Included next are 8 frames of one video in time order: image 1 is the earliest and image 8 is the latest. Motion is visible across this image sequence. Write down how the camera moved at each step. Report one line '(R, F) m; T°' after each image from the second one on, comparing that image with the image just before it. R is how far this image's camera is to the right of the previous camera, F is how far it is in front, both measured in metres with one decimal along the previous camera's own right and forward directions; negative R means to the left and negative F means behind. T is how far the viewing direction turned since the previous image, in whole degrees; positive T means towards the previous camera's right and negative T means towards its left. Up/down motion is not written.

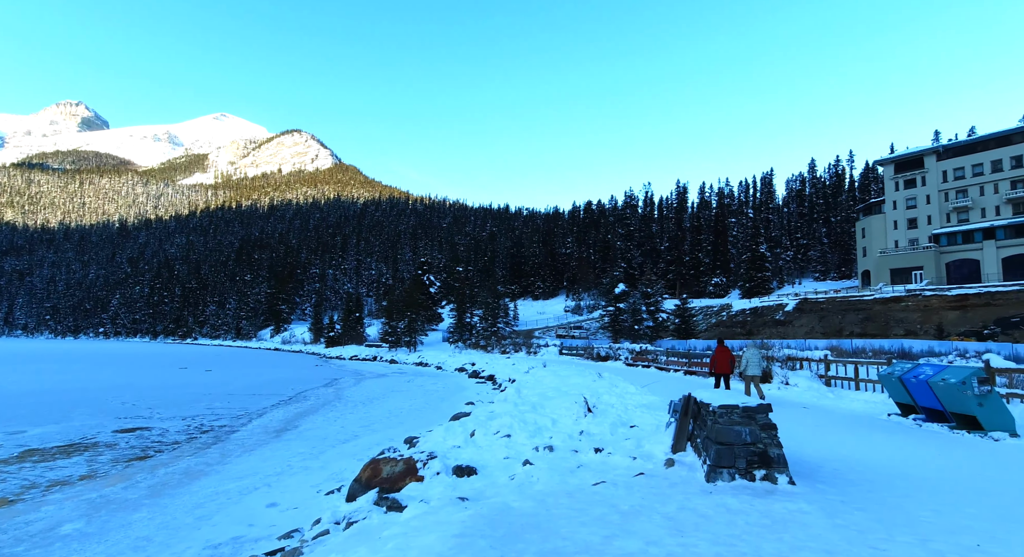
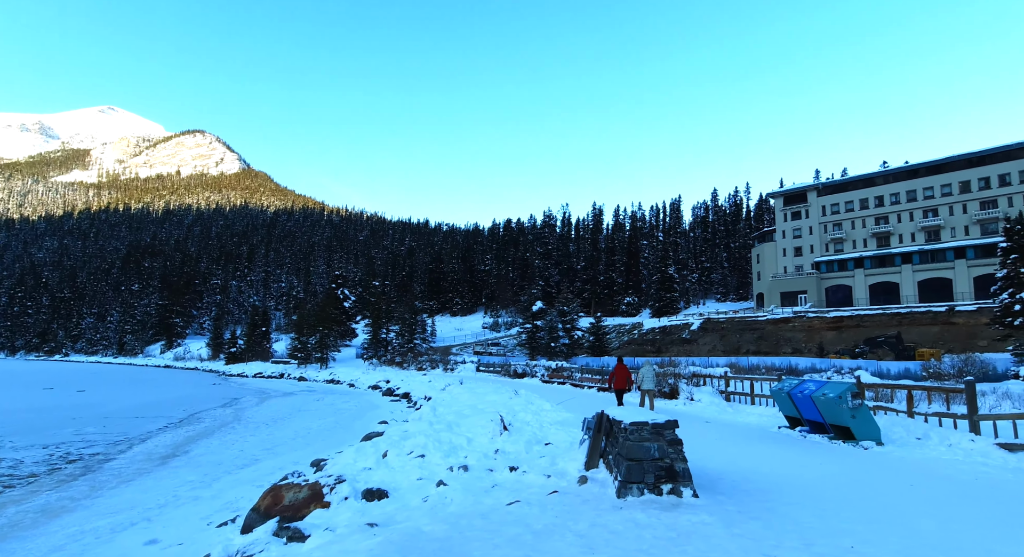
(0.0, +0.1) m; +8°
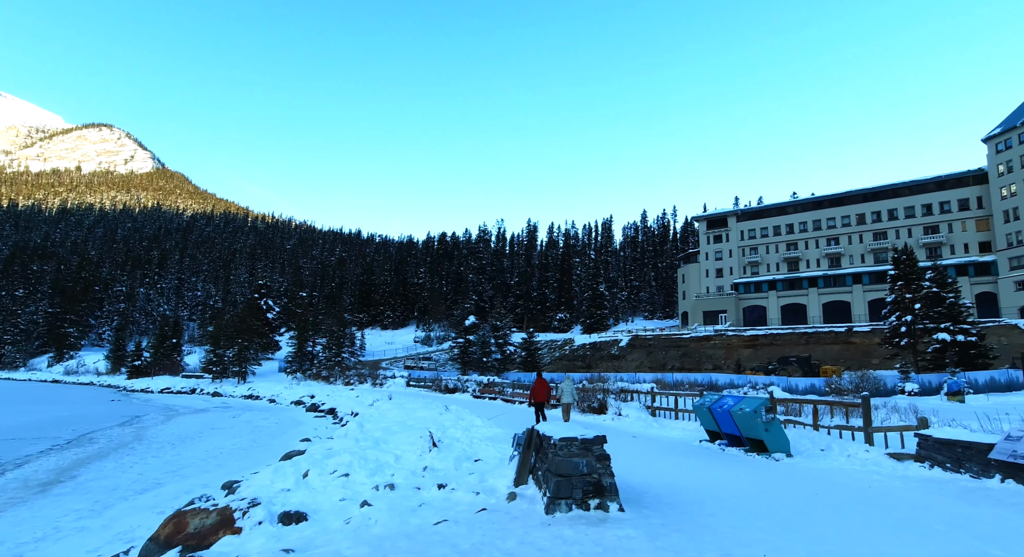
(0.0, +0.2) m; +7°
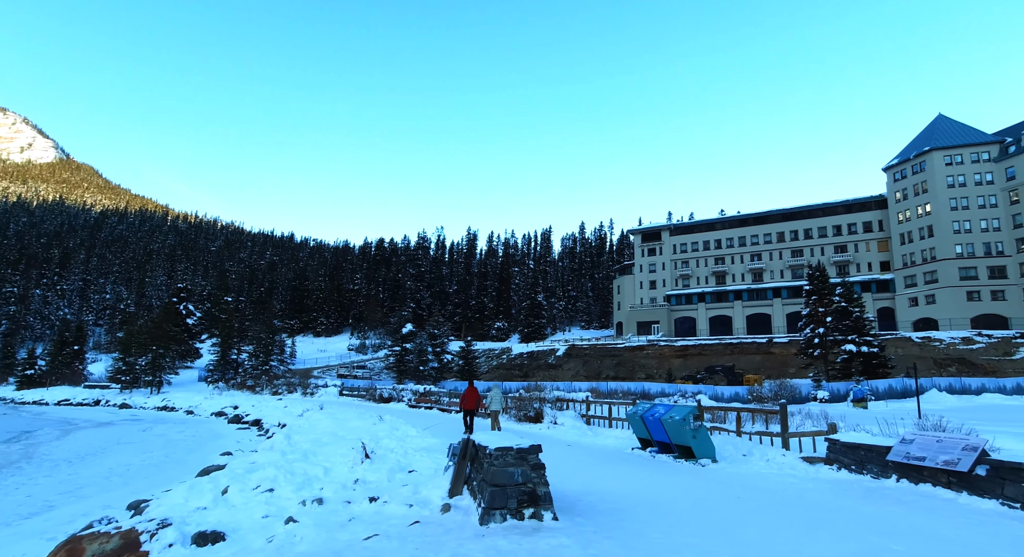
(0.0, +0.2) m; +6°
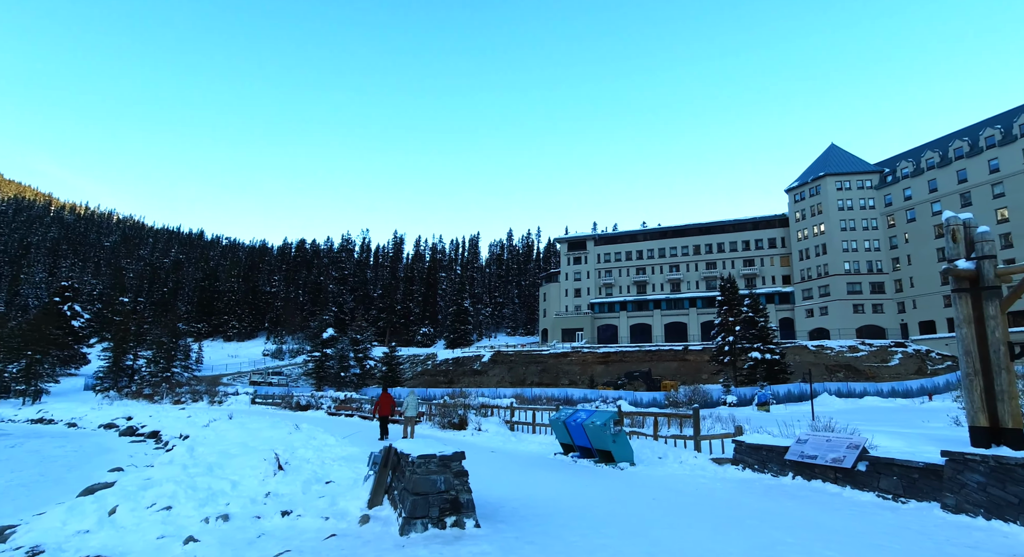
(+0.1, +0.5) m; +7°
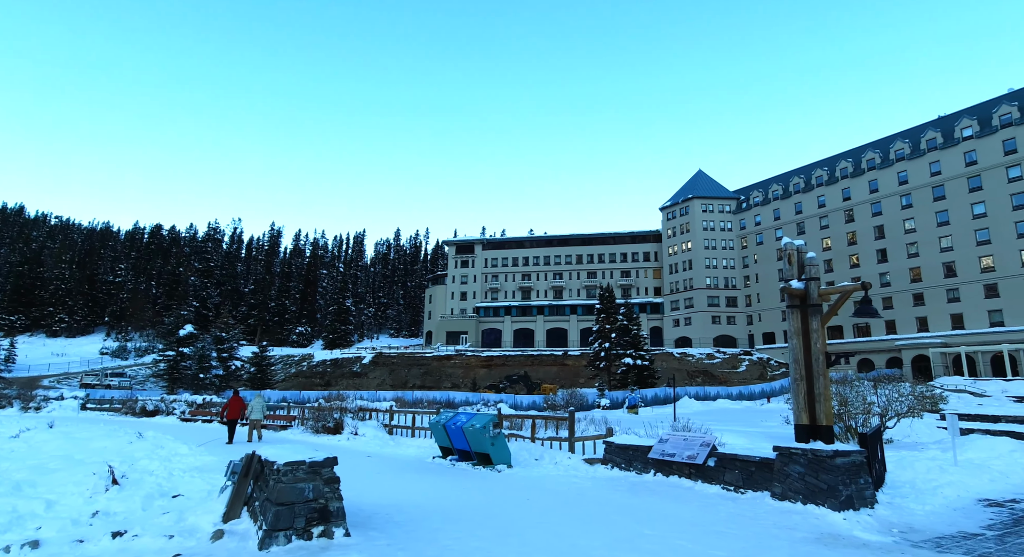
(+0.7, +0.8) m; +12°
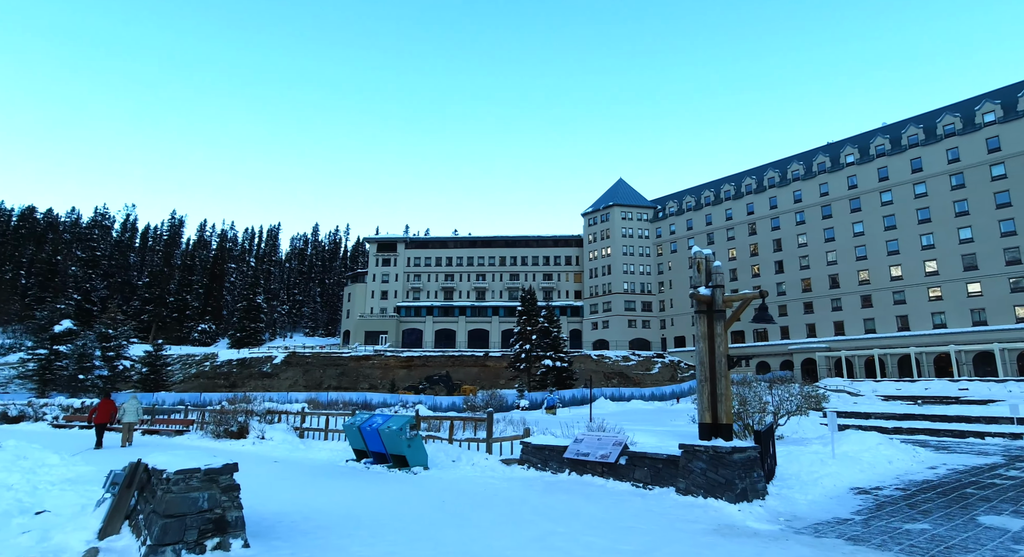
(+1.1, +1.1) m; +8°
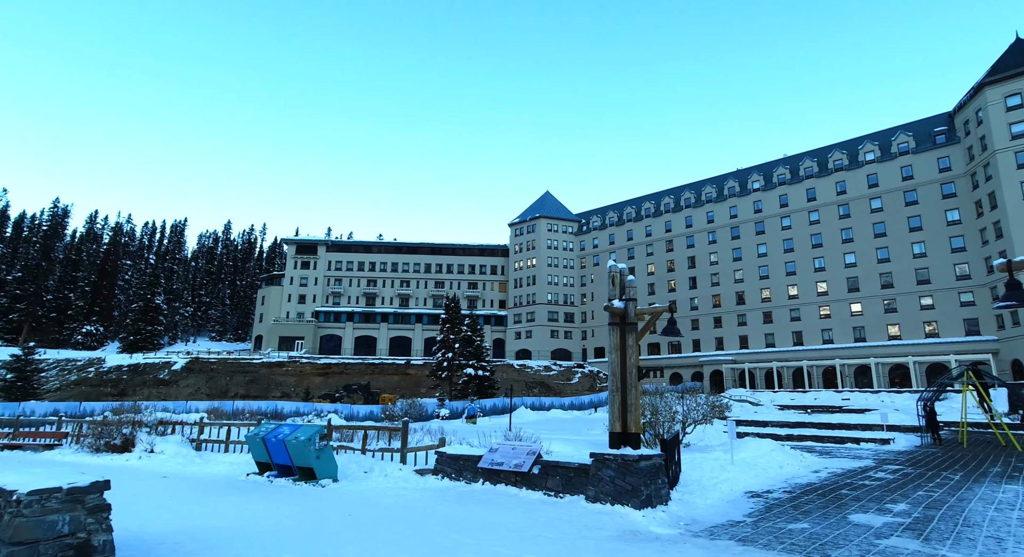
(+3.5, +0.6) m; +8°
